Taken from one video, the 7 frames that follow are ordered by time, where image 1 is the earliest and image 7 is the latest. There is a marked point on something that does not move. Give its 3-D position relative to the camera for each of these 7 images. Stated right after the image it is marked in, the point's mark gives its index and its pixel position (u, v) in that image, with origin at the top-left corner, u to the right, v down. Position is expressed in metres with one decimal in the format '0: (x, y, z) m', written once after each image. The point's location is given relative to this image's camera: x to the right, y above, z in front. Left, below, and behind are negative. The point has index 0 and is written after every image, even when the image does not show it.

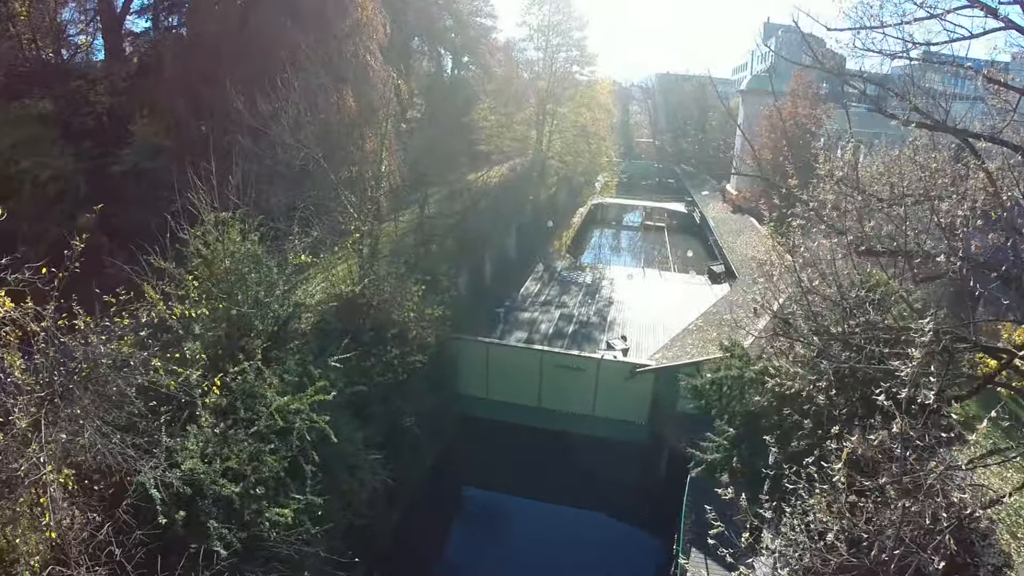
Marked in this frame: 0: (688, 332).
0: (+3.0, -0.8, +14.4) m
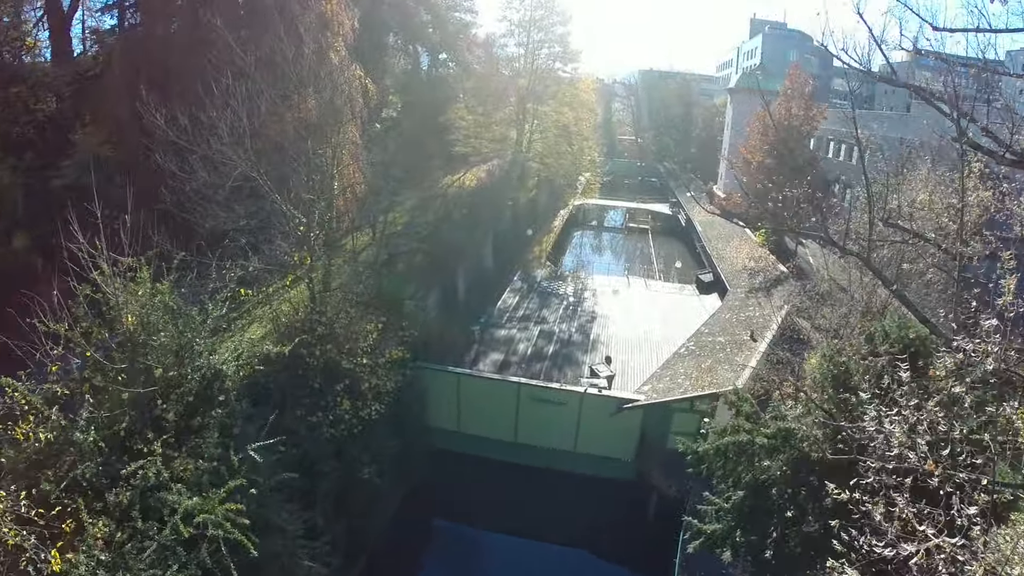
0: (+2.6, -1.1, +13.3) m
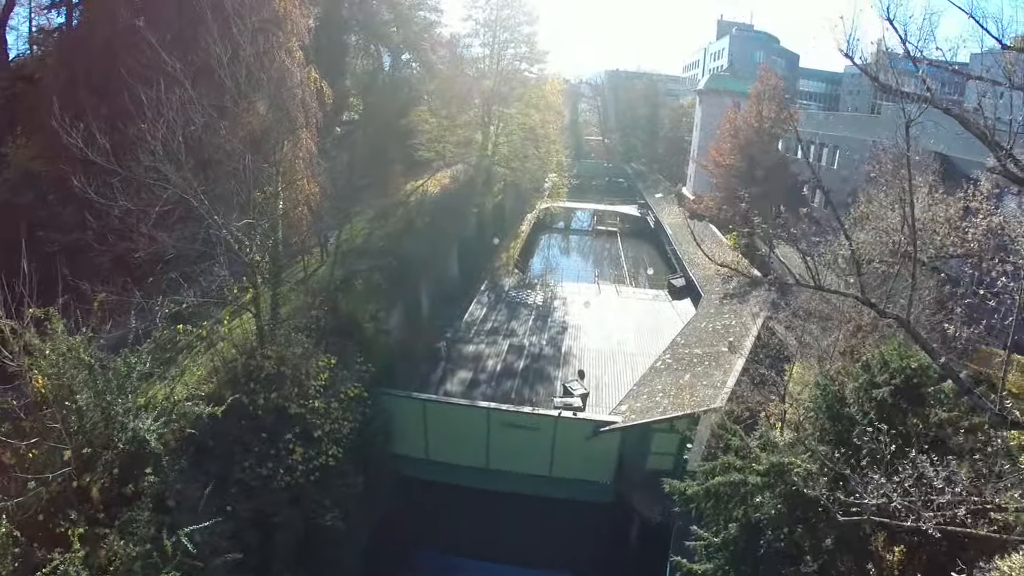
0: (+2.1, -1.3, +12.7) m
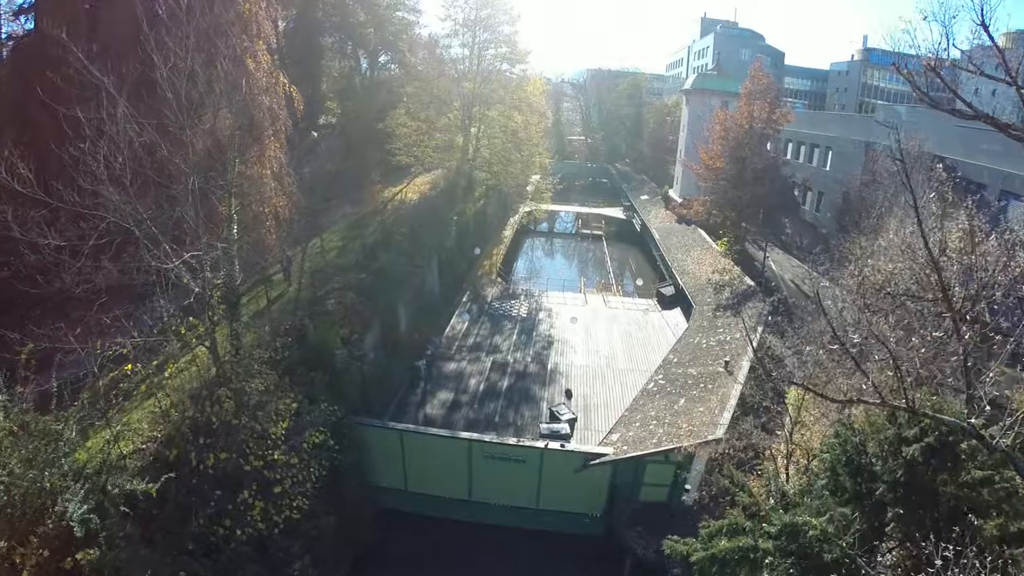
0: (+1.9, -1.5, +12.0) m
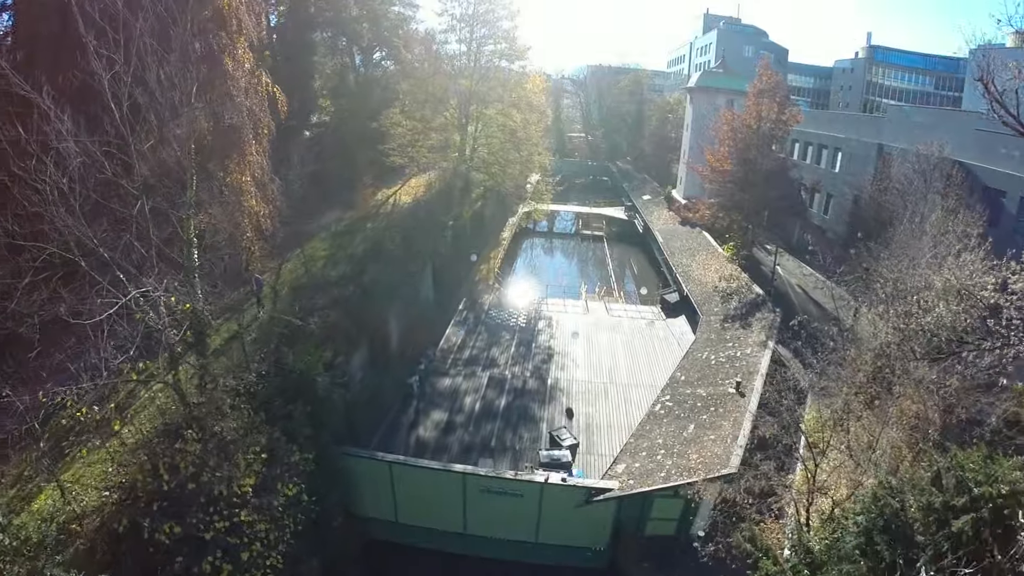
0: (+1.8, -1.7, +11.2) m
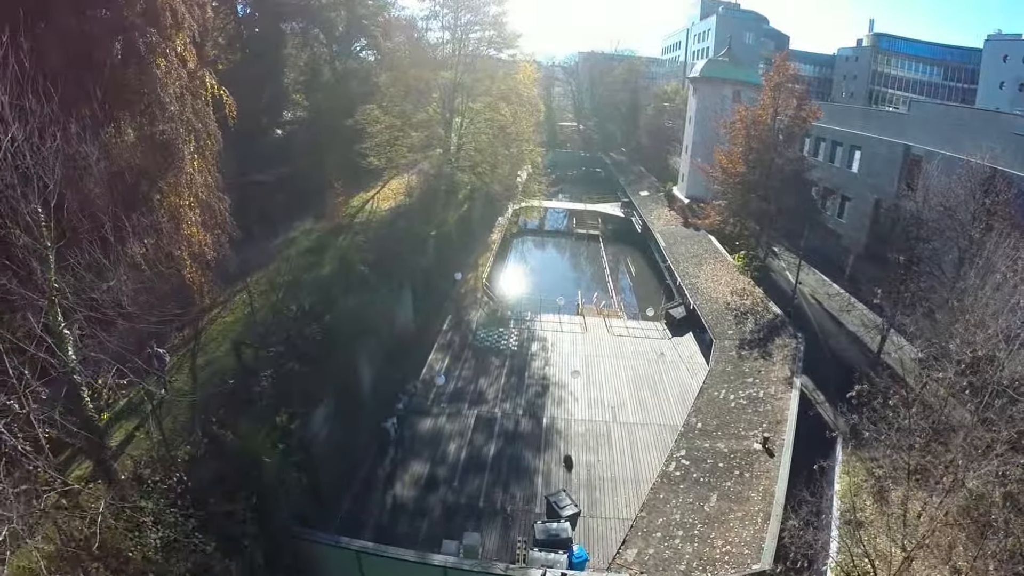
0: (+1.7, -2.2, +9.6) m
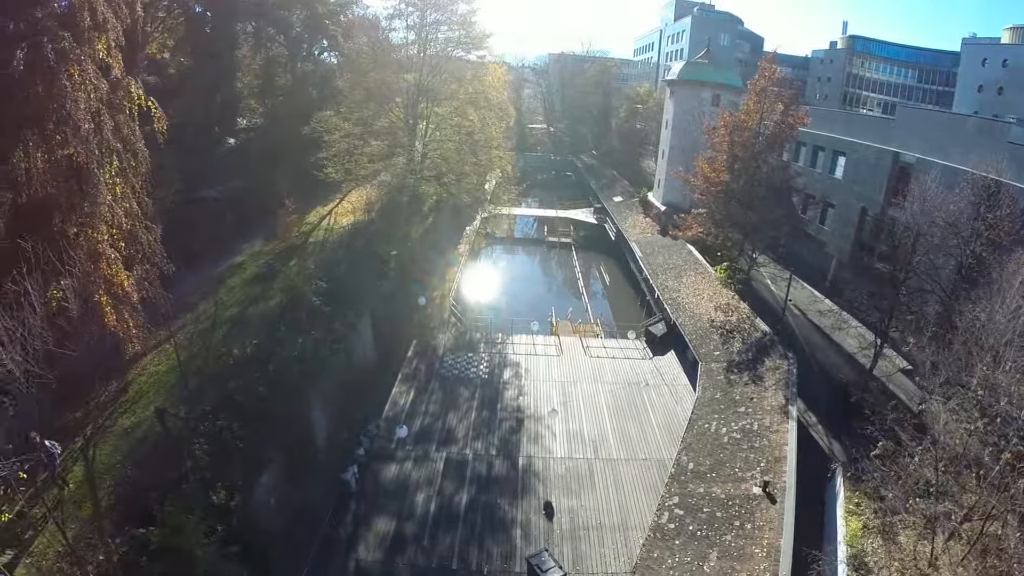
0: (+1.5, -2.5, +8.5) m
